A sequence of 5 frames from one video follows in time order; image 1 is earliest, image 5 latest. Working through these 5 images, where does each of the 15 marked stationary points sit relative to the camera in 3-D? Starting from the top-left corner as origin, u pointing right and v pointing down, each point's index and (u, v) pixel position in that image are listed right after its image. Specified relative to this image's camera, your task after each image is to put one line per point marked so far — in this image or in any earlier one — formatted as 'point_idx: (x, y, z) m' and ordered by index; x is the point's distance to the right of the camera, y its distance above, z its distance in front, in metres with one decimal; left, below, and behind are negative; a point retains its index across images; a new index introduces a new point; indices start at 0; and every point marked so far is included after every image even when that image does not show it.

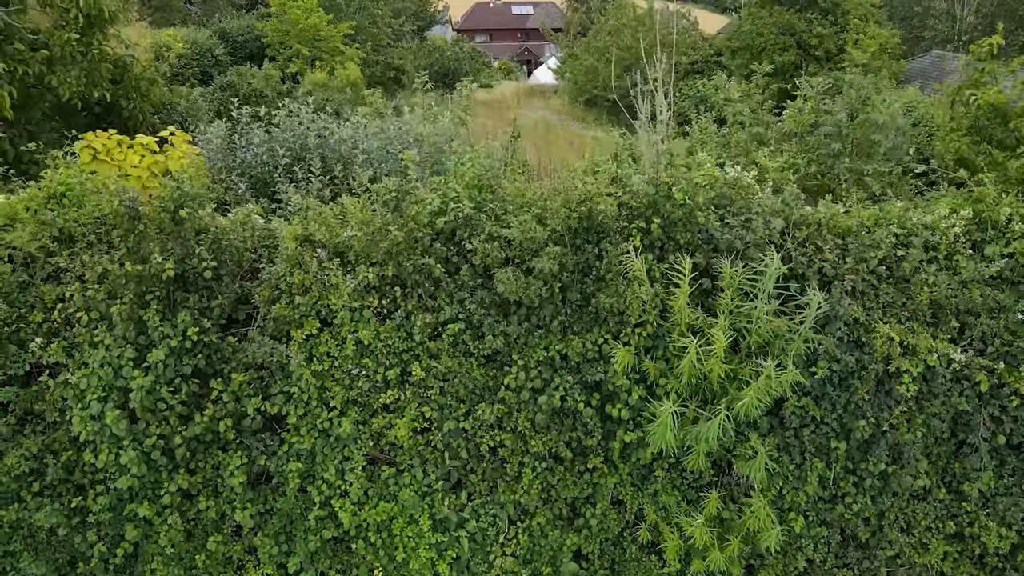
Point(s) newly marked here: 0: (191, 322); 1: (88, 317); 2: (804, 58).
0: (-1.3, -0.1, +3.1) m
1: (-1.7, -0.1, +3.1) m
2: (+5.1, +4.0, +13.4) m
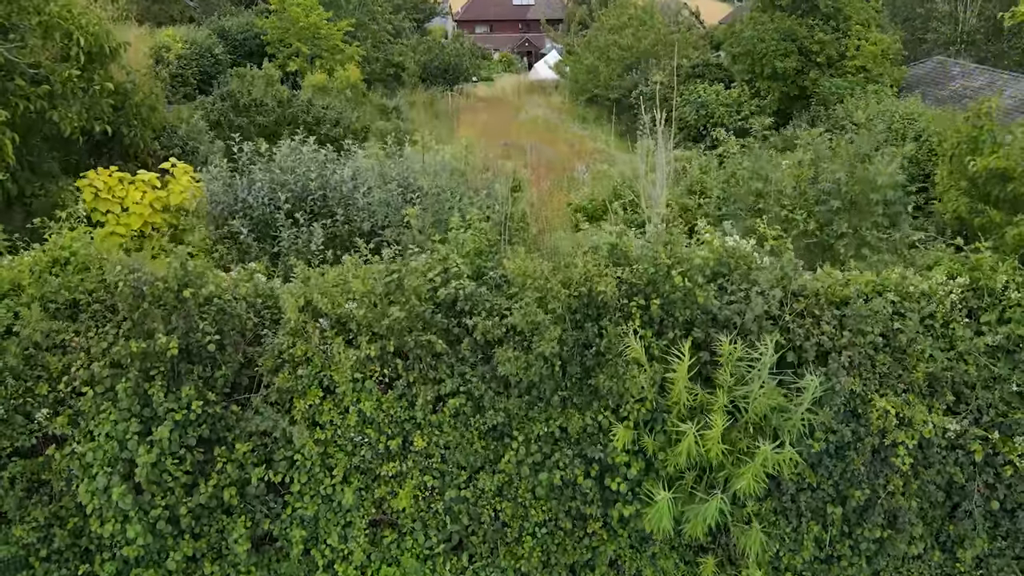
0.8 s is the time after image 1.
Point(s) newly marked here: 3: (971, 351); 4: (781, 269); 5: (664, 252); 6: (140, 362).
0: (-1.3, -0.4, +3.1) m
1: (-1.7, -0.4, +3.1) m
2: (+5.1, +3.9, +13.4) m
3: (+1.9, -0.3, +3.2) m
4: (+1.2, +0.1, +3.3) m
5: (+0.6, +0.1, +3.2) m
6: (-1.5, -0.3, +3.1) m
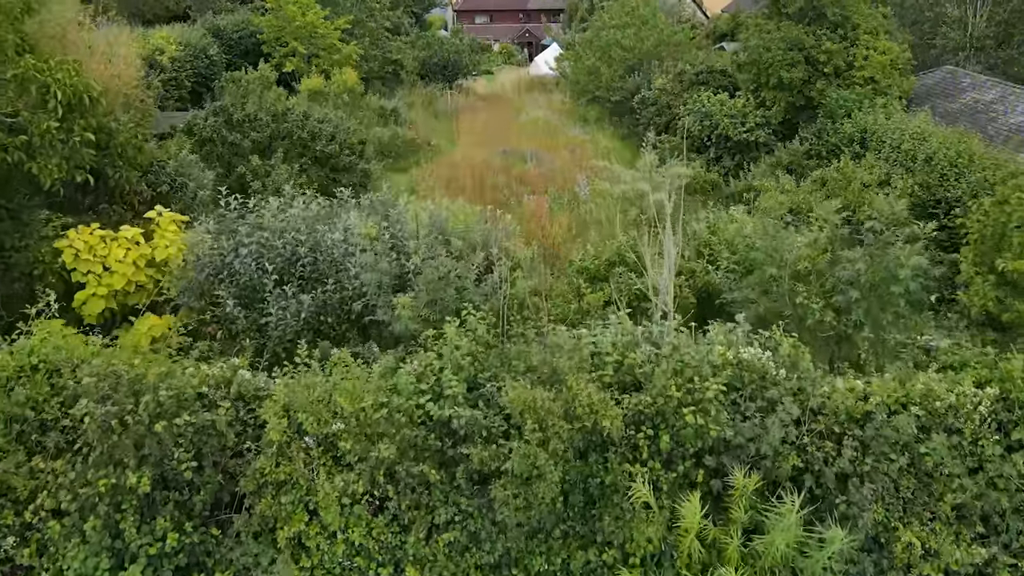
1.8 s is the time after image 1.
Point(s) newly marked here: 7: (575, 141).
0: (-1.3, -0.9, +2.9) m
1: (-1.7, -0.9, +2.9) m
2: (+5.1, +3.6, +13.1) m
3: (+1.9, -0.7, +3.0) m
4: (+1.2, -0.4, +3.1) m
5: (+0.6, -0.3, +3.0) m
6: (-1.5, -0.8, +2.9) m
7: (+1.3, +3.1, +16.8) m
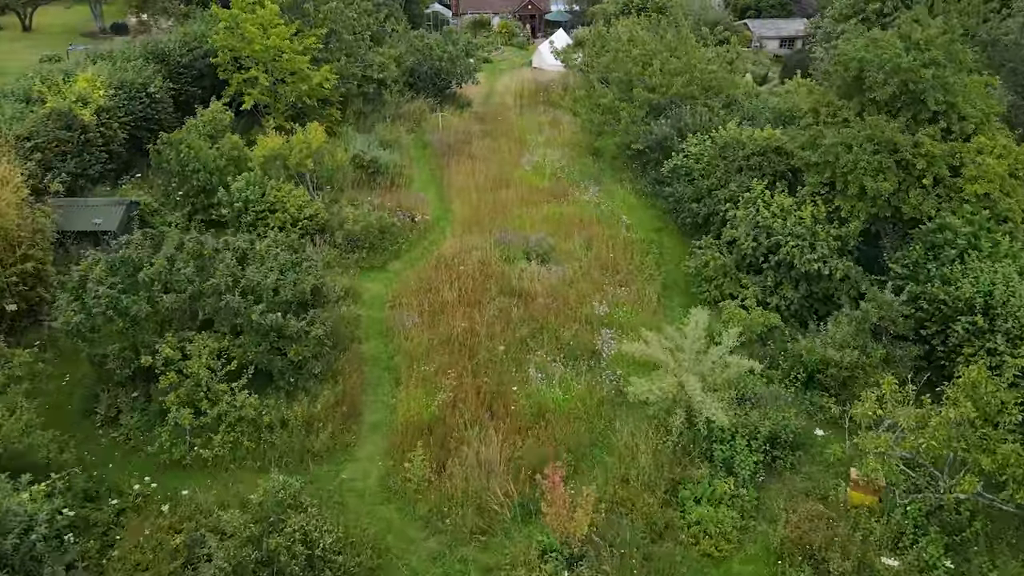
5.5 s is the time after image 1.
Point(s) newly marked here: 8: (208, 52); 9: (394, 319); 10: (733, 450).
0: (-1.3, -3.9, +0.3) m
1: (-1.7, -3.9, +0.3) m
2: (+5.1, +1.4, +10.0) m
3: (+2.0, -3.8, +0.4) m
4: (+1.2, -3.4, +0.4) m
5: (+0.6, -3.4, +0.3) m
6: (-1.5, -3.8, +0.2) m
7: (+1.4, +1.2, +13.8) m
8: (-7.1, +5.5, +18.1) m
9: (-1.6, -0.4, +10.7) m
10: (+2.2, -1.6, +7.8) m
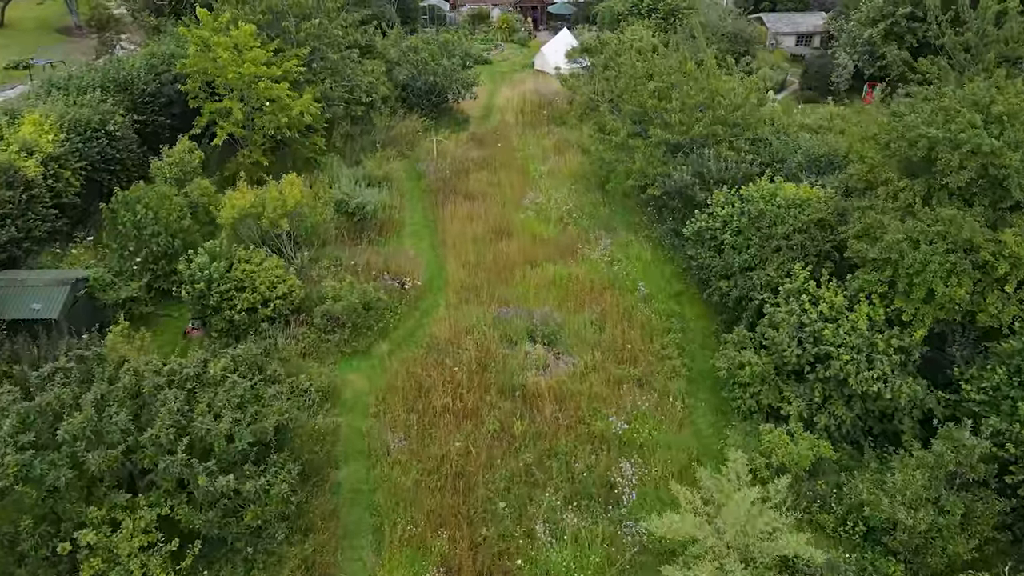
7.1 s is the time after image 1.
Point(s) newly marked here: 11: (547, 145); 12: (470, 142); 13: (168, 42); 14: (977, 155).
0: (-1.3, -5.6, -1.1) m
1: (-1.7, -5.6, -1.1) m
2: (+5.1, 0.0, +8.4) m
3: (+2.0, -5.5, -1.0) m
4: (+1.2, -5.1, -1.0) m
5: (+0.7, -5.1, -1.1) m
6: (-1.5, -5.5, -1.2) m
7: (+1.4, -0.1, +12.2) m
8: (-7.1, +4.5, +16.3) m
9: (-1.6, -1.8, +9.2) m
10: (+2.3, -3.1, +6.3) m
11: (+0.8, +3.4, +18.5) m
12: (-1.0, +3.6, +18.9) m
13: (-7.6, +5.4, +16.9) m
14: (+5.1, +1.5, +8.5) m
